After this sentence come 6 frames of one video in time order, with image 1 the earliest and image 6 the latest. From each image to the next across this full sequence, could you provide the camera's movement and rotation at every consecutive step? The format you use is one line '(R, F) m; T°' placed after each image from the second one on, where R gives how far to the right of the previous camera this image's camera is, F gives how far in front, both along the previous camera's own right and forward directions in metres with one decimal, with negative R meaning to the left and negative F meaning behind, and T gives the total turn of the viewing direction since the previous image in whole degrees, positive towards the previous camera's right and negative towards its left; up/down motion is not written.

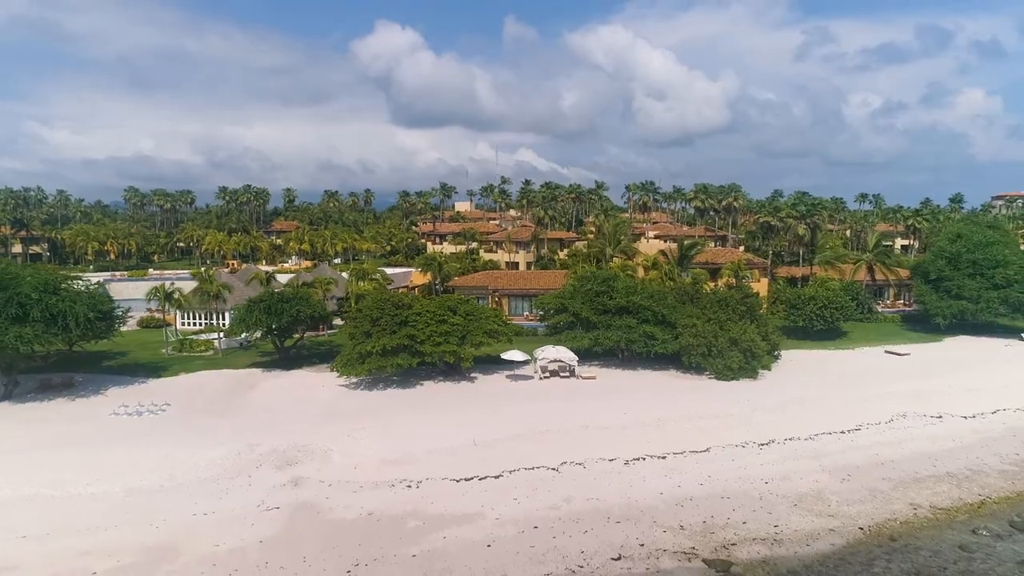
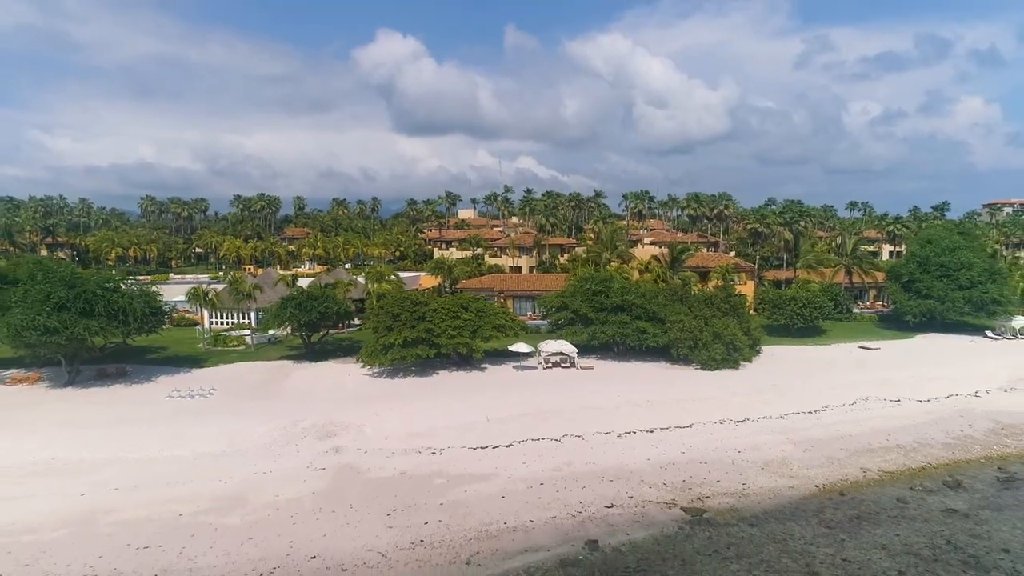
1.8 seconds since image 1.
(-0.3, -3.7) m; 0°
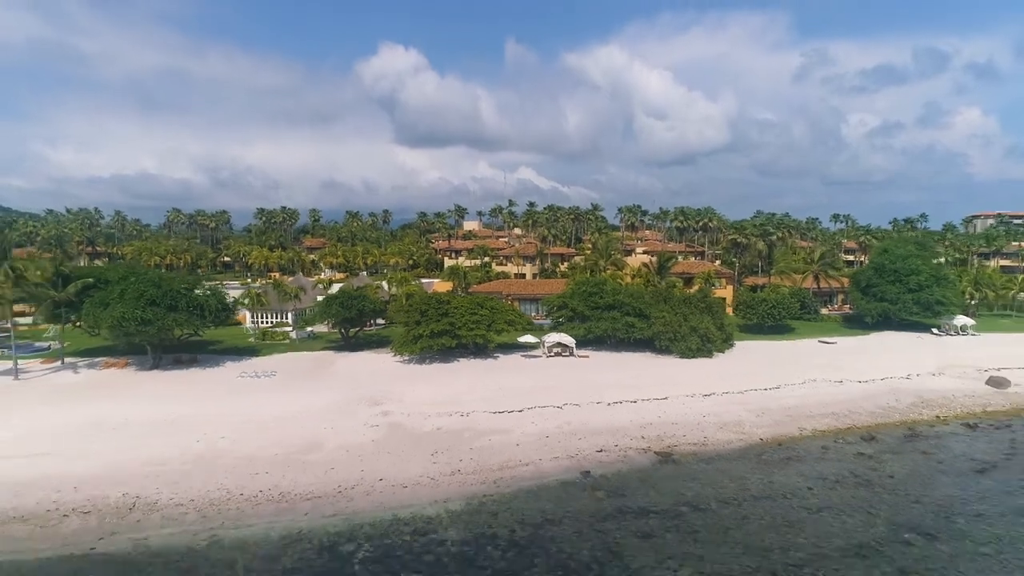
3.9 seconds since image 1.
(-0.5, -6.6) m; 0°
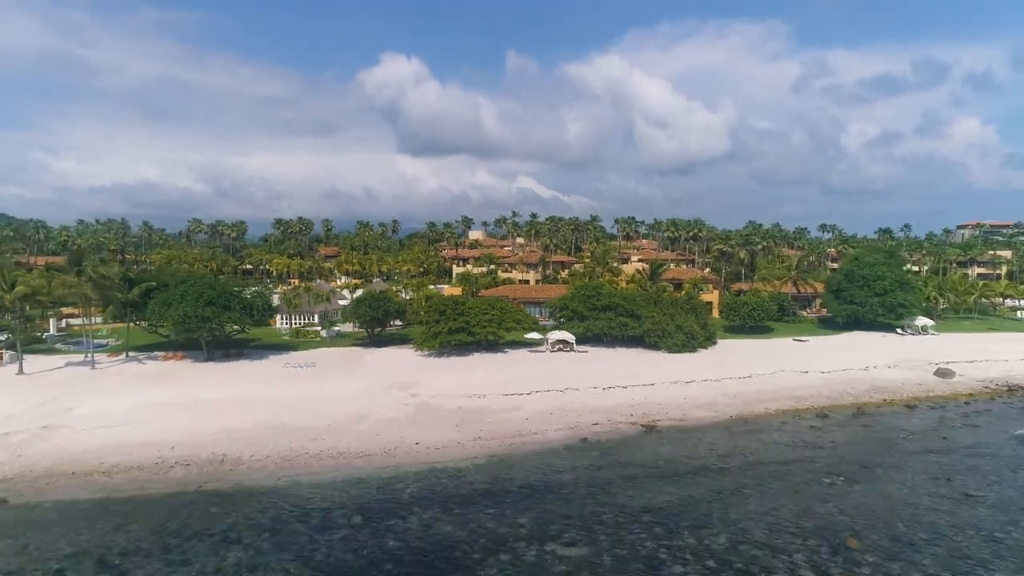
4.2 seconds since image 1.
(-0.5, -5.8) m; 0°
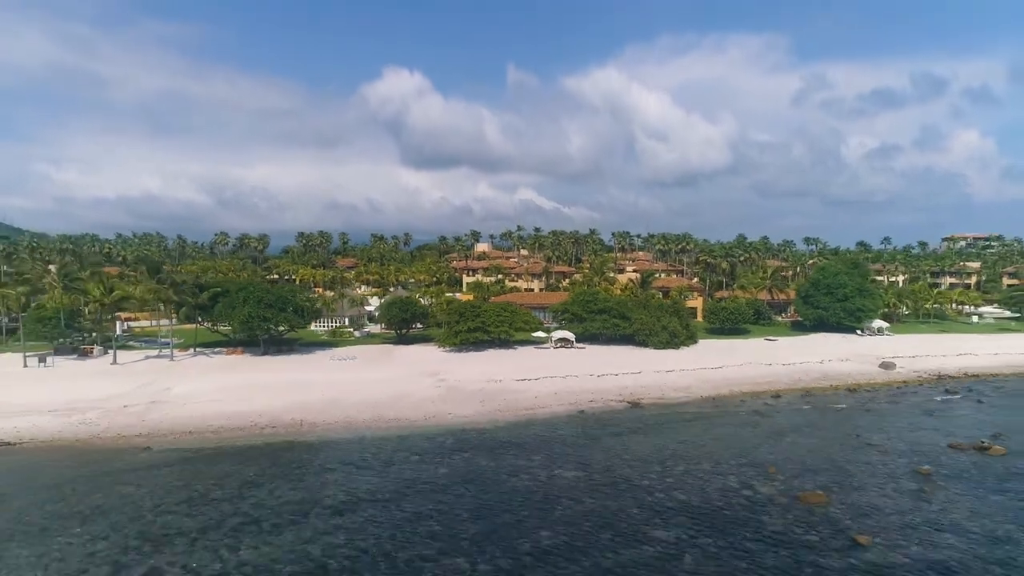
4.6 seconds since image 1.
(-0.6, -8.2) m; 0°
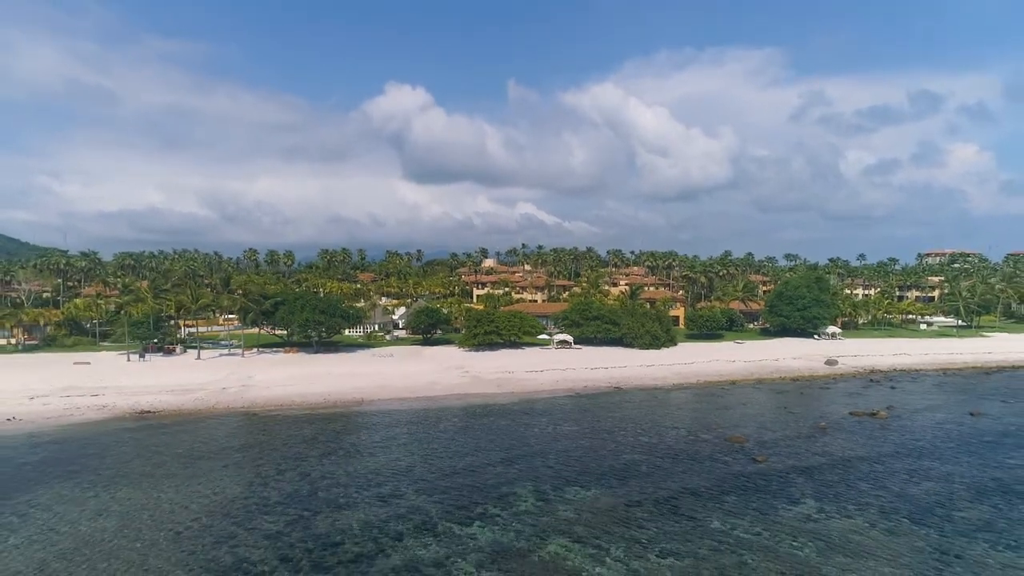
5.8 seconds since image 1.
(-0.8, -11.0) m; 0°
